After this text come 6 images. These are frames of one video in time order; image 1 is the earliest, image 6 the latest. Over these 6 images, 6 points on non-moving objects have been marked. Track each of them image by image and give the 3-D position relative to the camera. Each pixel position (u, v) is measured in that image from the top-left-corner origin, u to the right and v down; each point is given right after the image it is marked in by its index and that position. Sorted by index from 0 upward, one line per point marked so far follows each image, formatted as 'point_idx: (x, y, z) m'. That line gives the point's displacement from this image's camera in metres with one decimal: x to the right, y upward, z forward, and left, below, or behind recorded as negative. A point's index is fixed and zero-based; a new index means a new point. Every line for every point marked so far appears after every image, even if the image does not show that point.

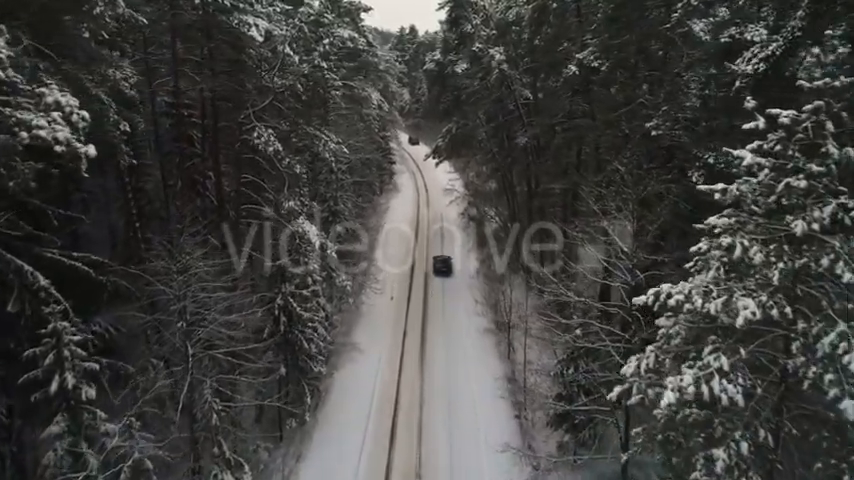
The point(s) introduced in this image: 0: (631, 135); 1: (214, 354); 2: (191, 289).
0: (+4.2, +2.2, +16.0) m
1: (-3.6, -1.9, +13.1) m
2: (-3.9, -0.8, +12.7) m
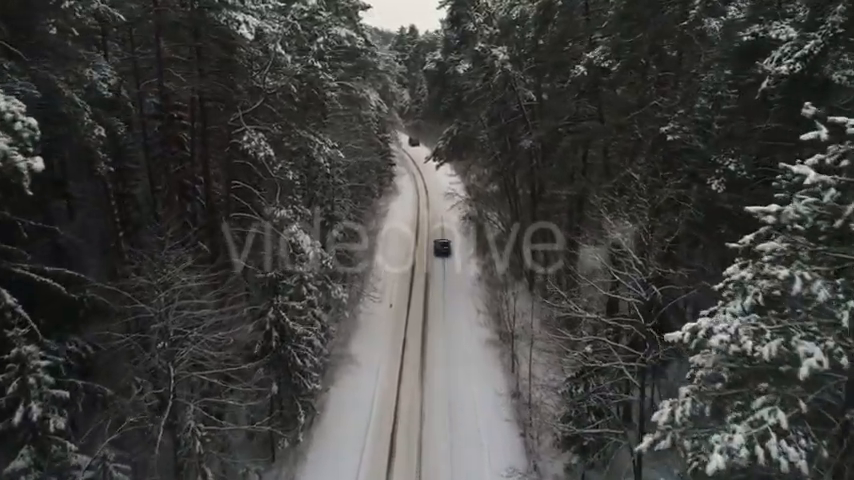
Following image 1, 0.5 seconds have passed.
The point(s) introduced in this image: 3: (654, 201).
0: (+4.2, +1.9, +15.1) m
1: (-3.6, -2.1, +12.2) m
2: (-3.9, -1.0, +11.8) m
3: (+4.0, +0.7, +13.6) m
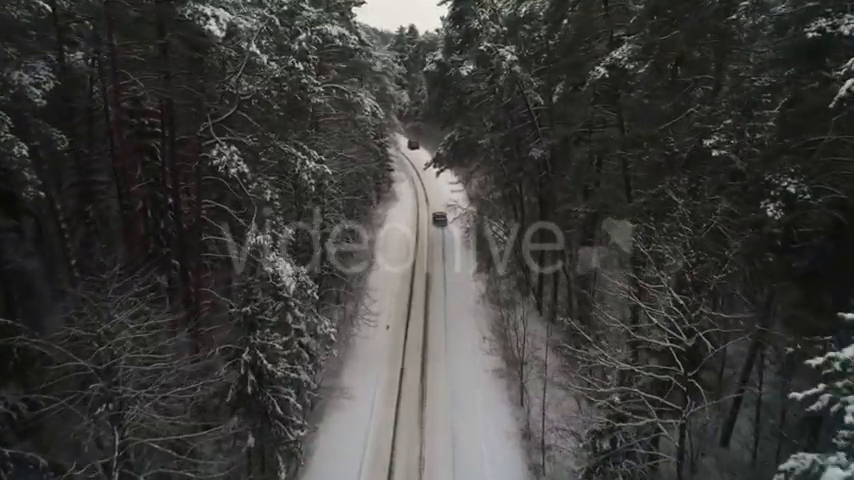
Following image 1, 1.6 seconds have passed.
0: (+4.2, +1.5, +13.0) m
1: (-3.6, -2.6, +10.2) m
2: (-3.9, -1.5, +9.8) m
3: (+4.0, +0.2, +11.6) m
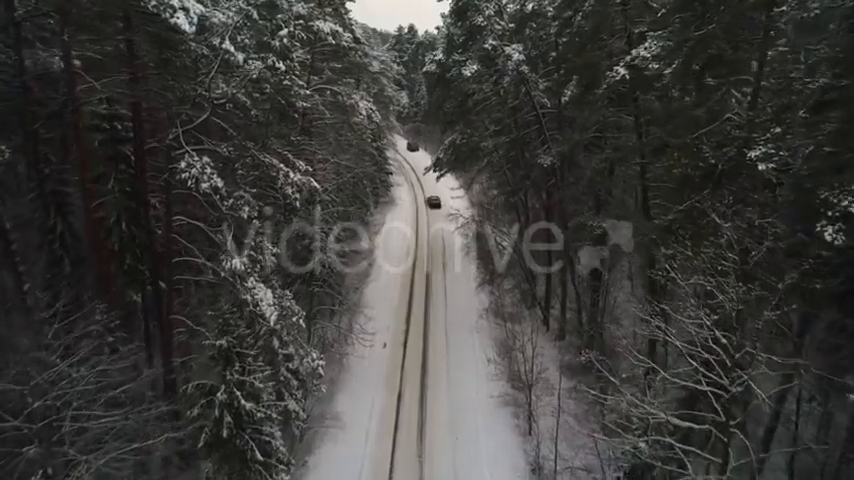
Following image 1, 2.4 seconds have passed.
0: (+4.2, +1.1, +11.4) m
1: (-3.6, -3.0, +8.6) m
2: (-3.8, -1.8, +8.2) m
3: (+4.0, -0.2, +10.0) m
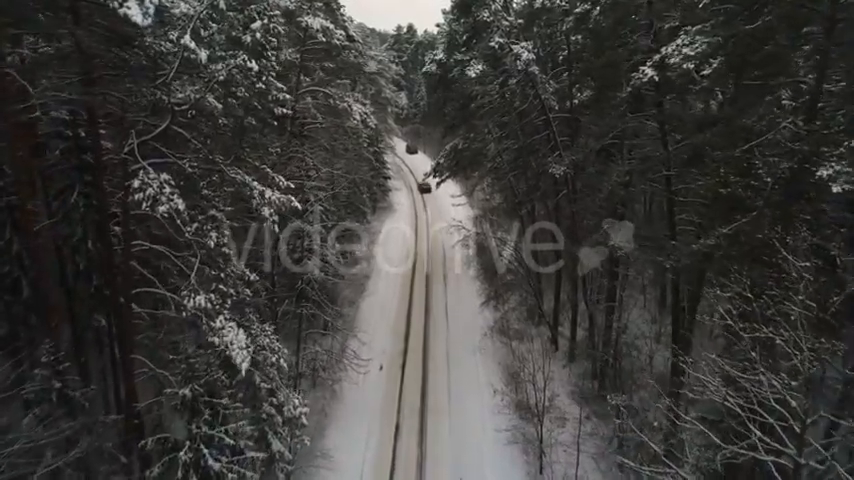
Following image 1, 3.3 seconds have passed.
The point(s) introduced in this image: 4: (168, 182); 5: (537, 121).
0: (+4.2, +0.7, +9.7) m
1: (-3.6, -3.4, +6.9) m
2: (-3.8, -2.2, +6.5) m
3: (+4.0, -0.5, +8.3) m
4: (-3.1, +0.7, +9.3) m
5: (+2.8, +3.0, +19.5) m
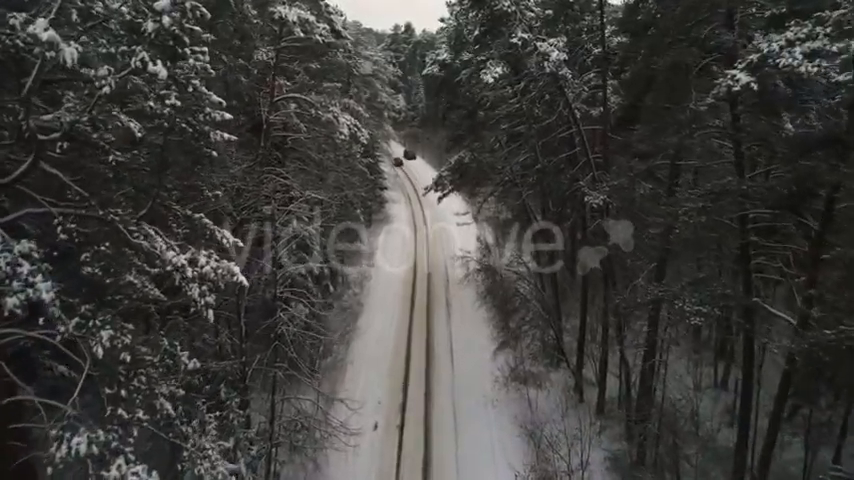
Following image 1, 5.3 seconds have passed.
0: (+4.3, -0.1, +6.3) m
1: (-3.5, -4.2, +3.4) m
2: (-3.7, -3.0, +3.0) m
3: (+4.1, -1.3, +4.8) m
4: (-3.0, -0.1, +5.9) m
5: (+2.8, +2.2, +16.1) m
